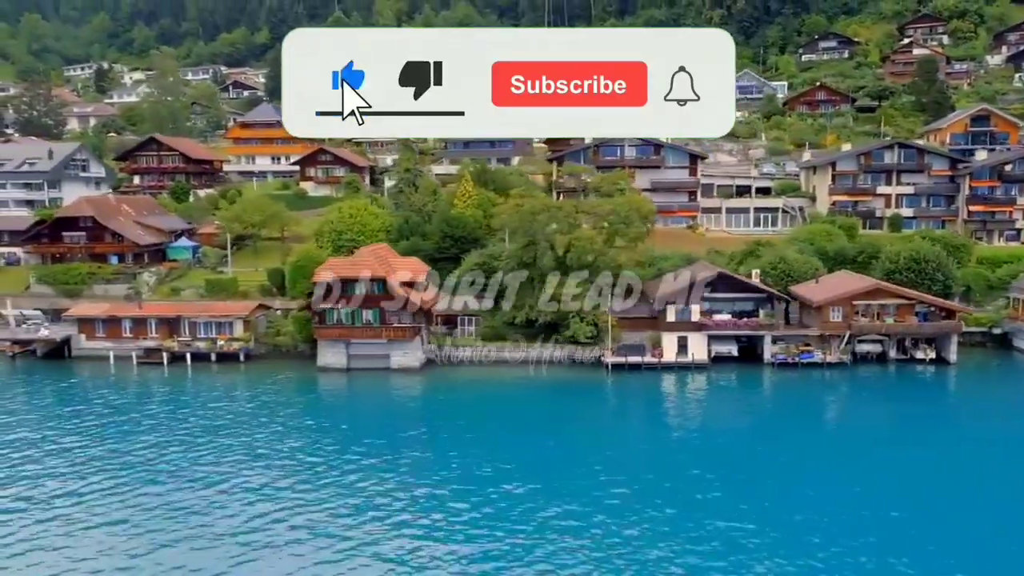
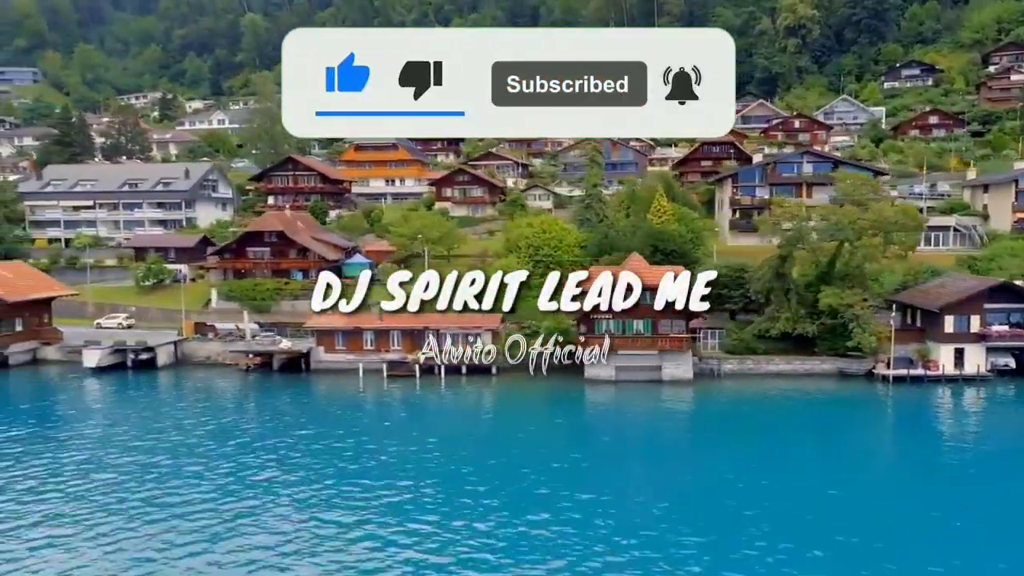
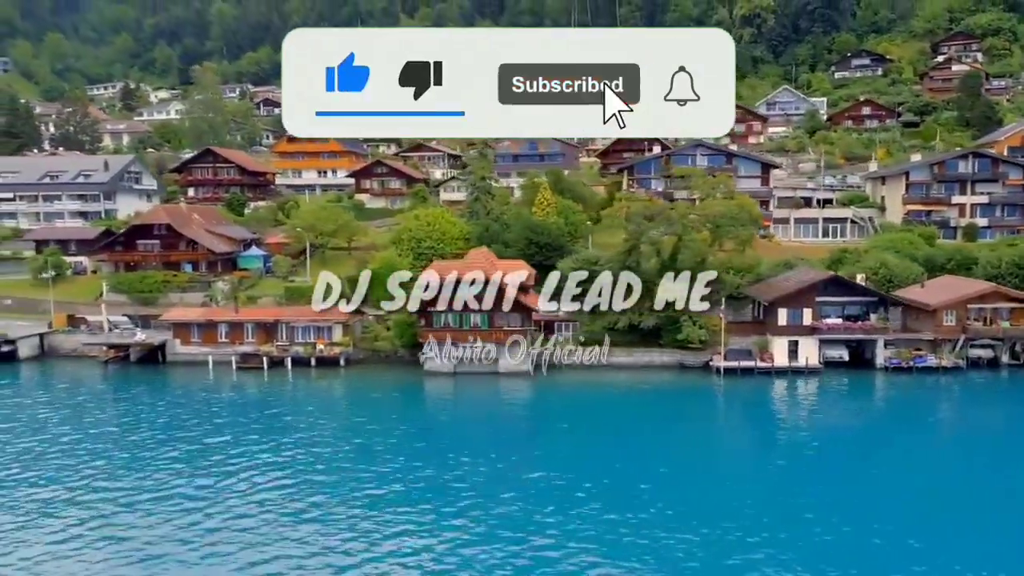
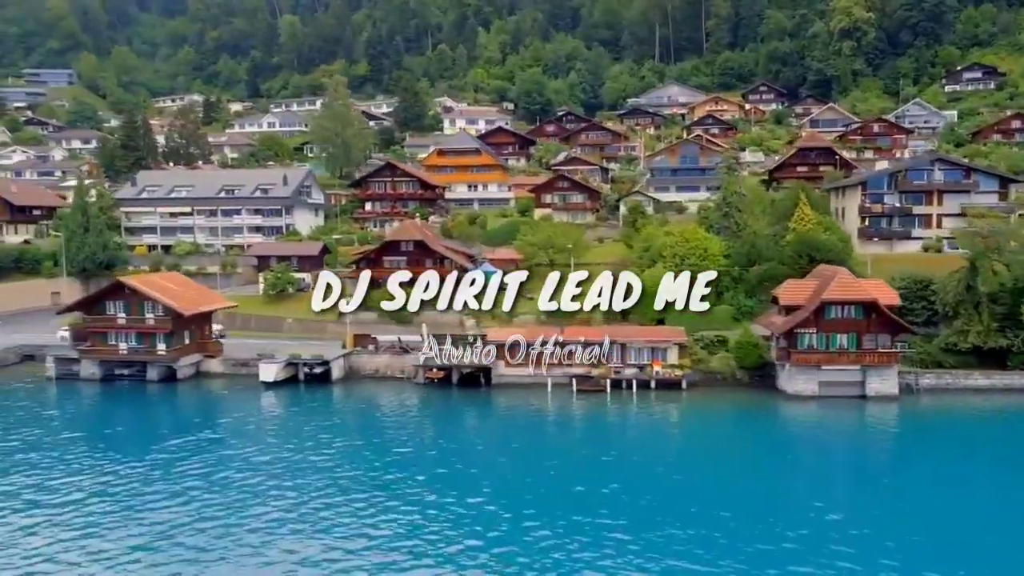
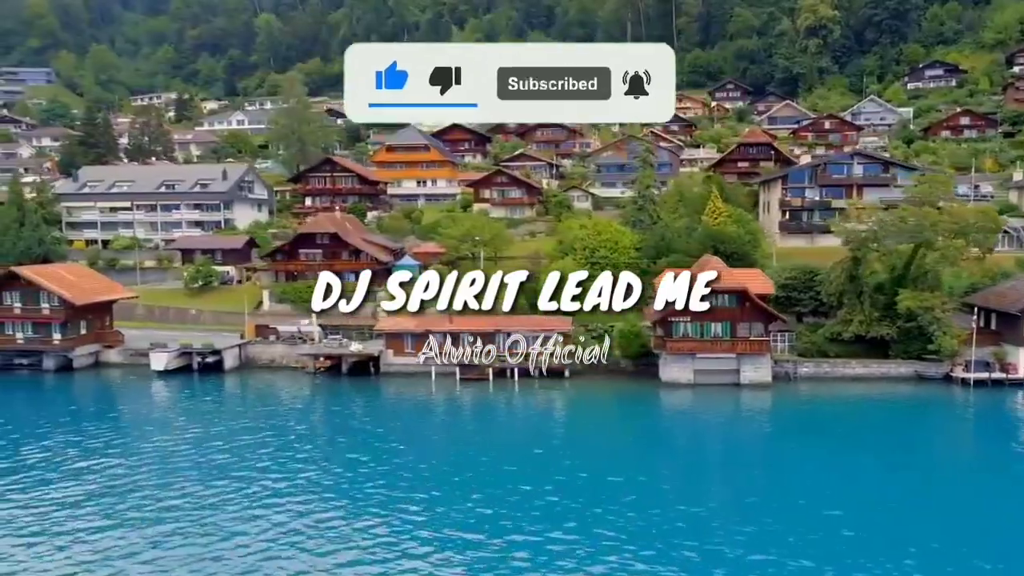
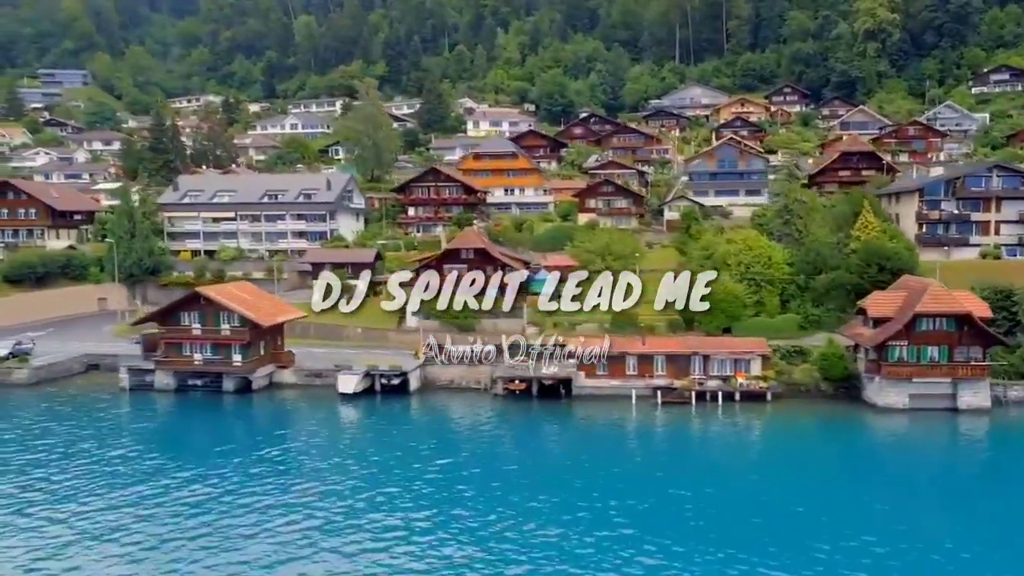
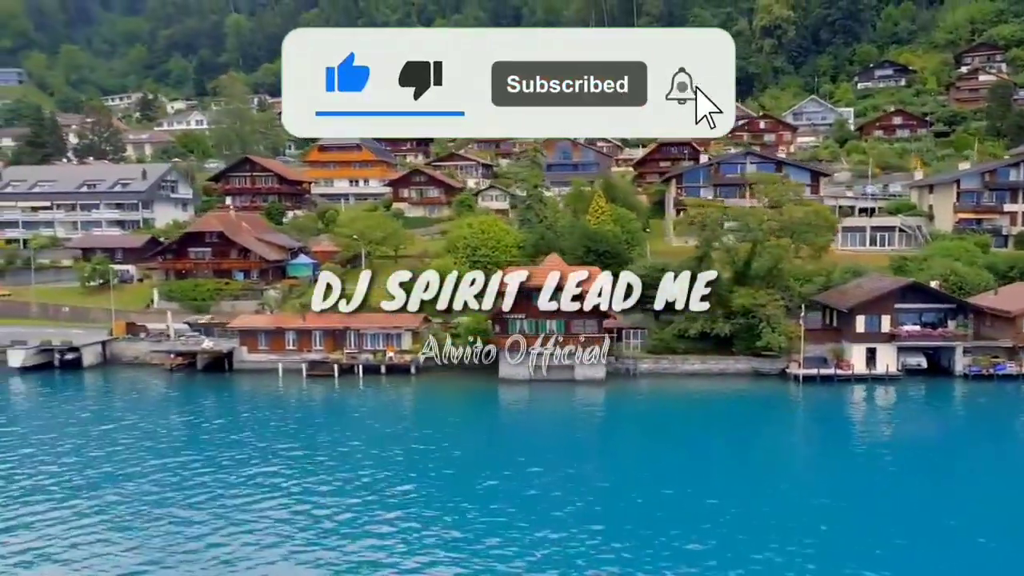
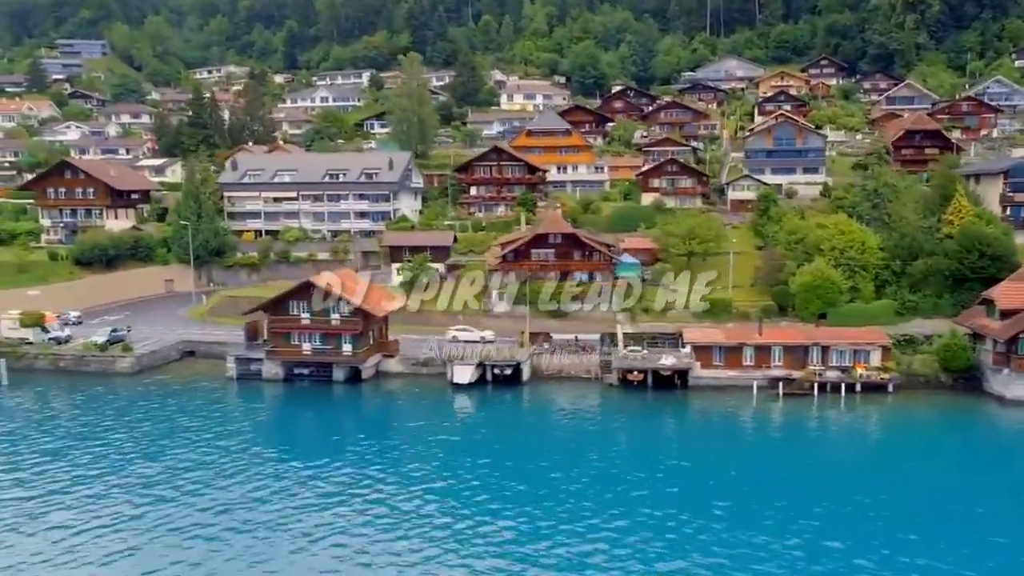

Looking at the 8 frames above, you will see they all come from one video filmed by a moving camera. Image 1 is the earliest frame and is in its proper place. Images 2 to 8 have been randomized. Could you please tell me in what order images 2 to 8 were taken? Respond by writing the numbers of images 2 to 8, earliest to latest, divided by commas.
3, 7, 2, 5, 4, 6, 8
